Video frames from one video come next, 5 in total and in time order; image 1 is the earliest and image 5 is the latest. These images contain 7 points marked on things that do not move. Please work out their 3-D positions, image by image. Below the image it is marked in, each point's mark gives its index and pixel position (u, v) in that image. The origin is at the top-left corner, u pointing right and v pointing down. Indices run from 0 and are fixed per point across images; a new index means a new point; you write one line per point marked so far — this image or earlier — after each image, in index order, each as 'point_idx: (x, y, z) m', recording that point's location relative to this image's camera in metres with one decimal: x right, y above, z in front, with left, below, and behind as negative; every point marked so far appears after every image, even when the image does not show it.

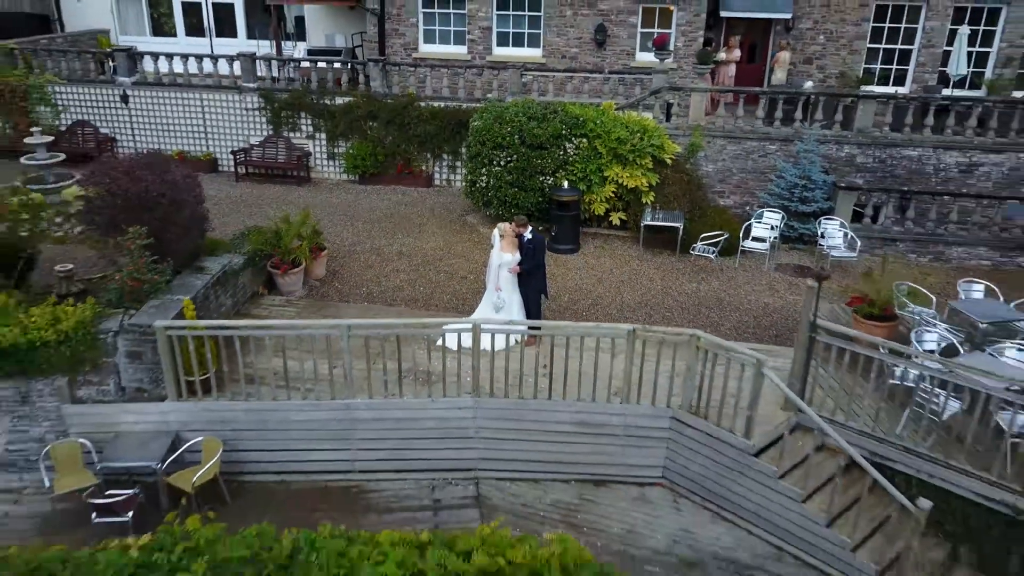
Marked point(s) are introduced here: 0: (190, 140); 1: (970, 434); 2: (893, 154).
0: (-5.4, +2.5, +12.7) m
1: (+3.4, -1.1, +5.6) m
2: (+5.0, +1.8, +9.9) m
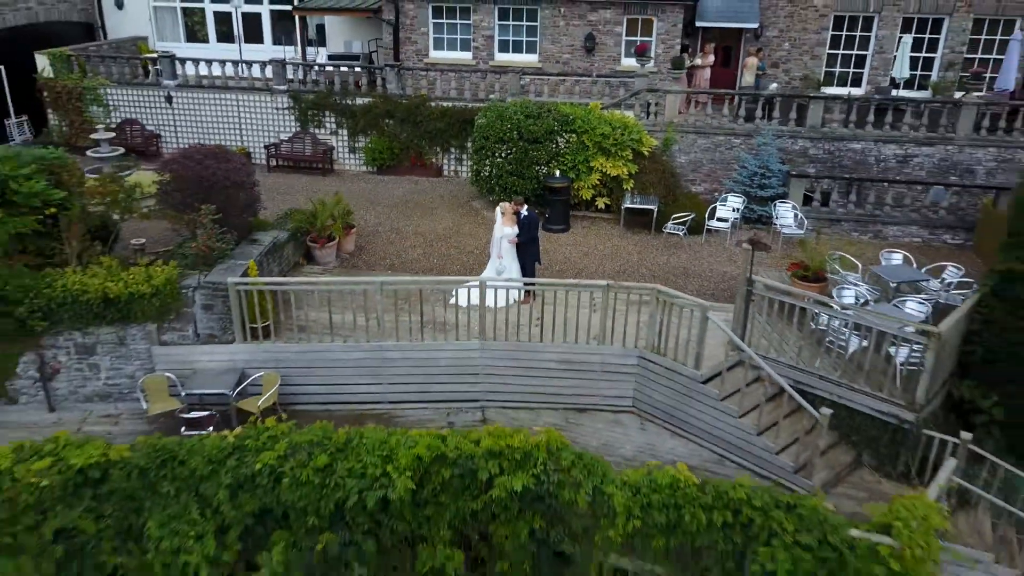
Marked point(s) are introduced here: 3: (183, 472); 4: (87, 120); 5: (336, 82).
0: (-5.4, +2.9, +14.2) m
1: (+3.4, -0.7, +7.1) m
2: (+5.0, +2.2, +11.4) m
3: (-2.5, -1.4, +5.8) m
4: (-8.2, +3.3, +14.4) m
5: (-3.2, +3.8, +13.7) m
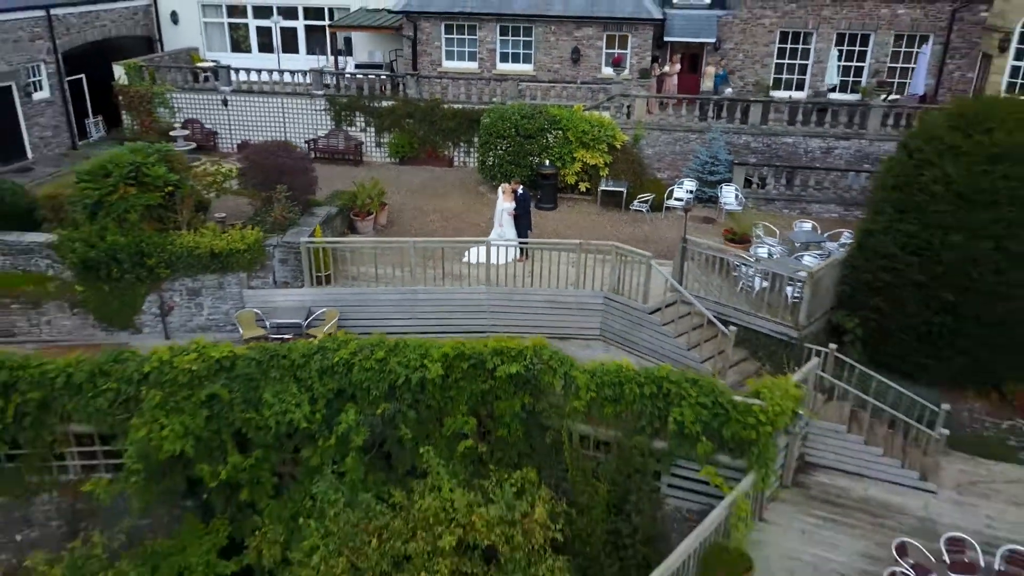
0: (-5.4, +3.6, +17.0) m
1: (+3.4, -0.1, +9.9) m
2: (+5.0, +2.8, +14.2) m
3: (-2.6, -0.9, +8.6) m
4: (-8.2, +3.9, +17.2) m
5: (-3.2, +4.4, +16.4) m
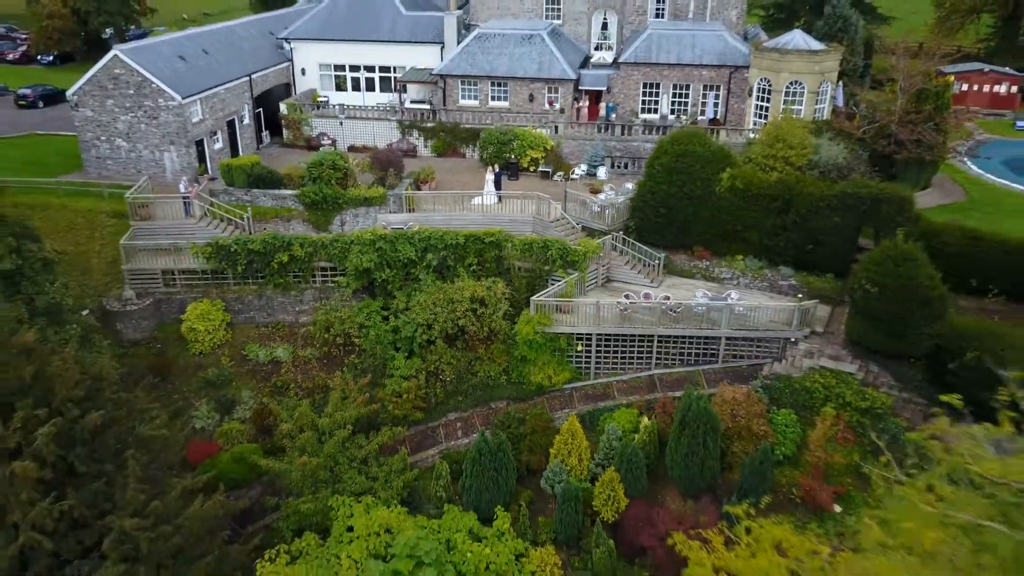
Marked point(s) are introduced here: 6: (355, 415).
0: (-6.0, +6.2, +30.9) m
1: (+2.8, +2.4, +23.8) m
2: (+4.4, +5.4, +27.9) m
3: (-3.2, +1.6, +22.5) m
4: (-8.8, +6.5, +31.1) m
5: (-3.8, +7.0, +30.3) m
6: (-4.1, -3.3, +19.2) m
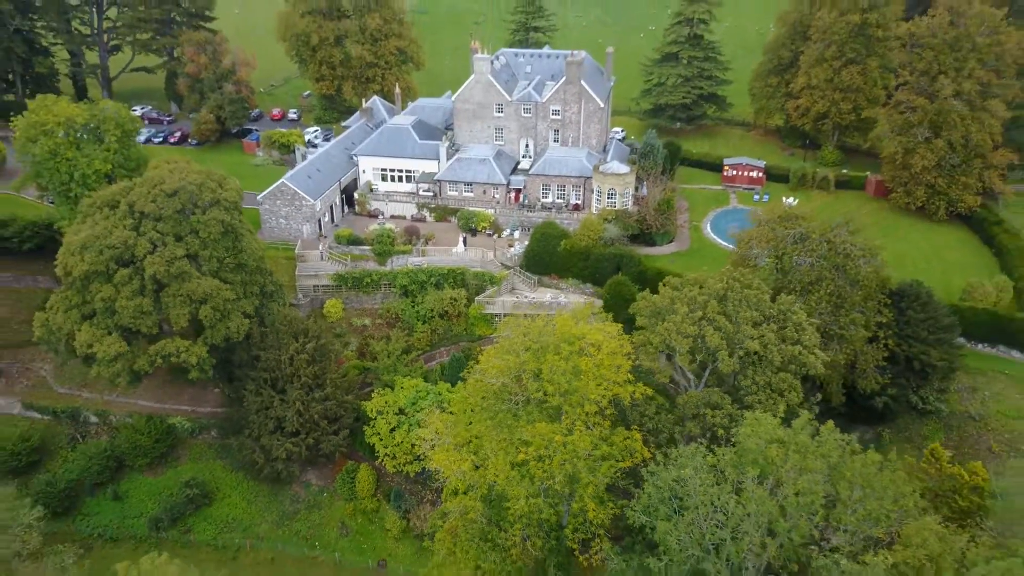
0: (-8.9, +6.1, +59.0) m
1: (-0.2, +2.1, +52.0) m
2: (+1.5, +5.2, +56.0) m
3: (-6.2, +1.2, +50.8) m
4: (-11.7, +6.4, +59.3) m
5: (-6.8, +6.9, +58.4) m
6: (-7.1, -3.7, +47.7) m
